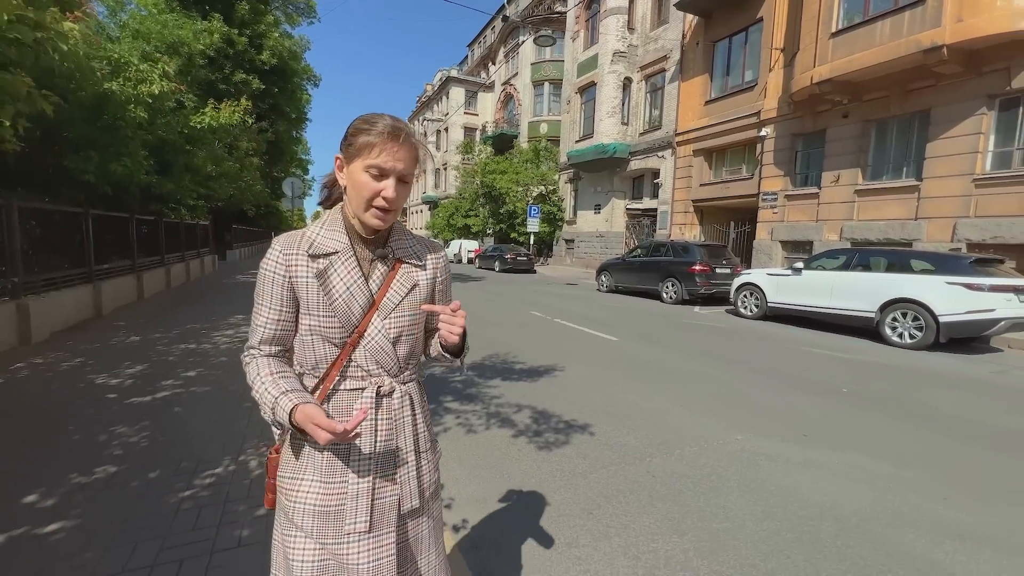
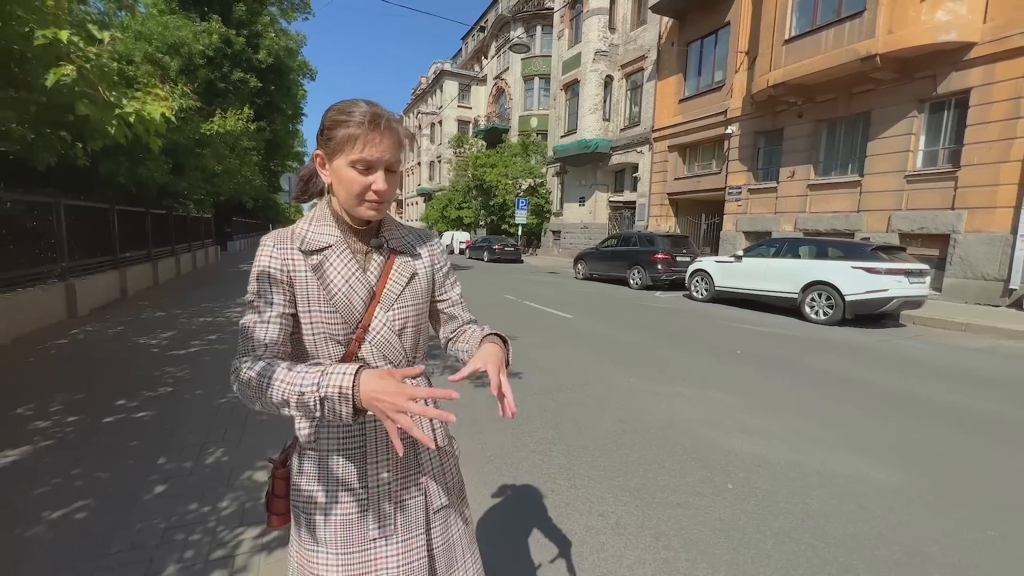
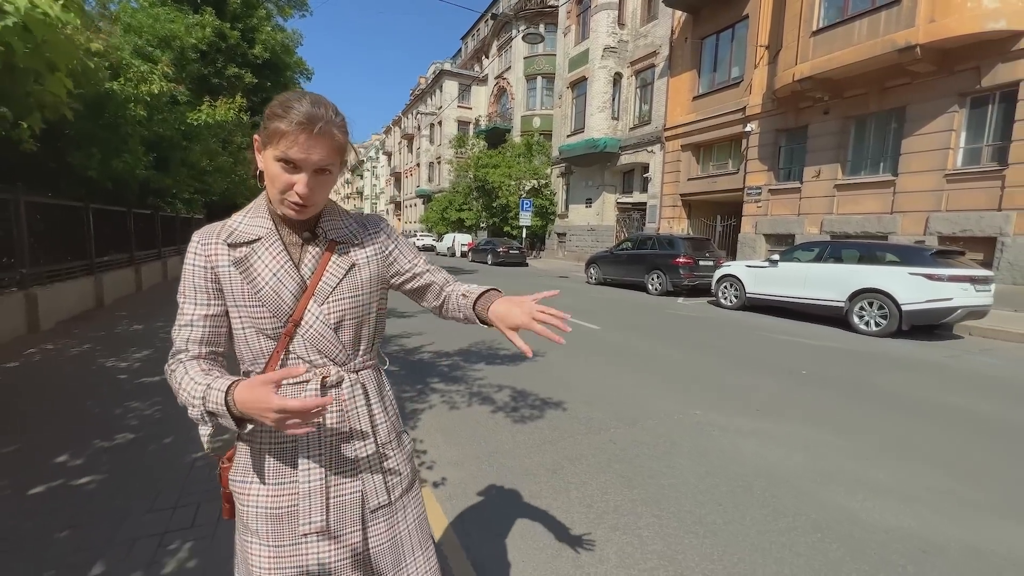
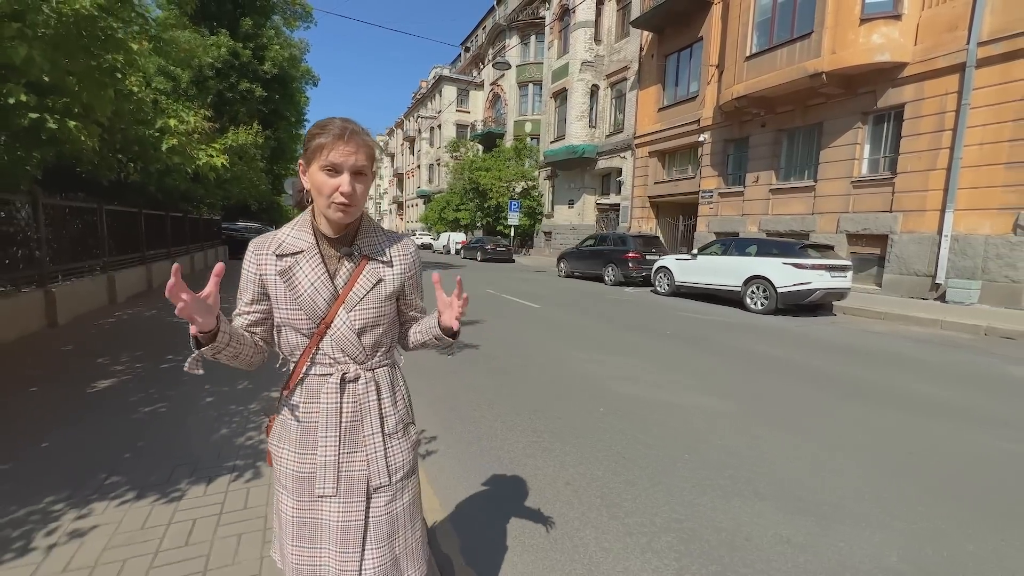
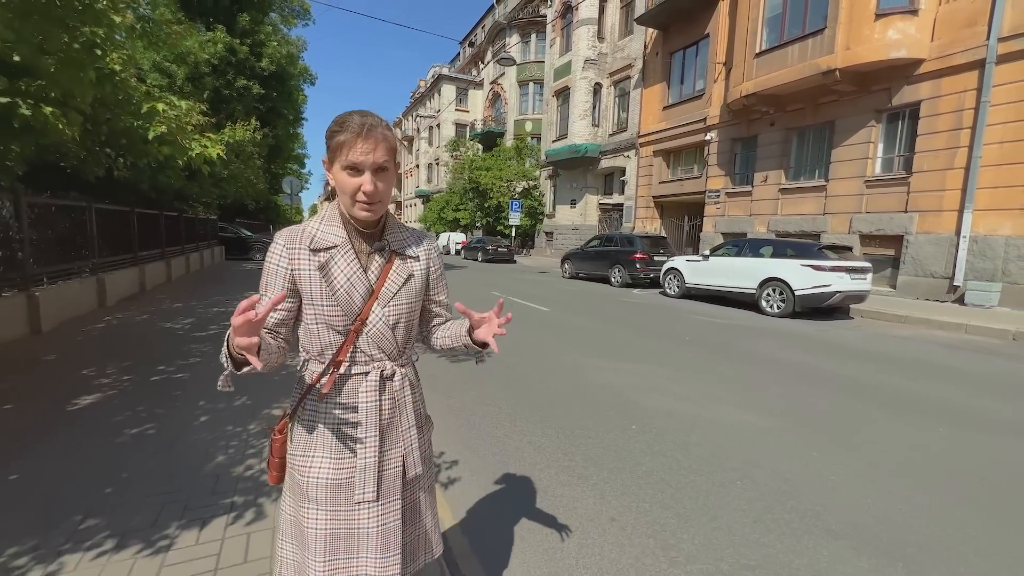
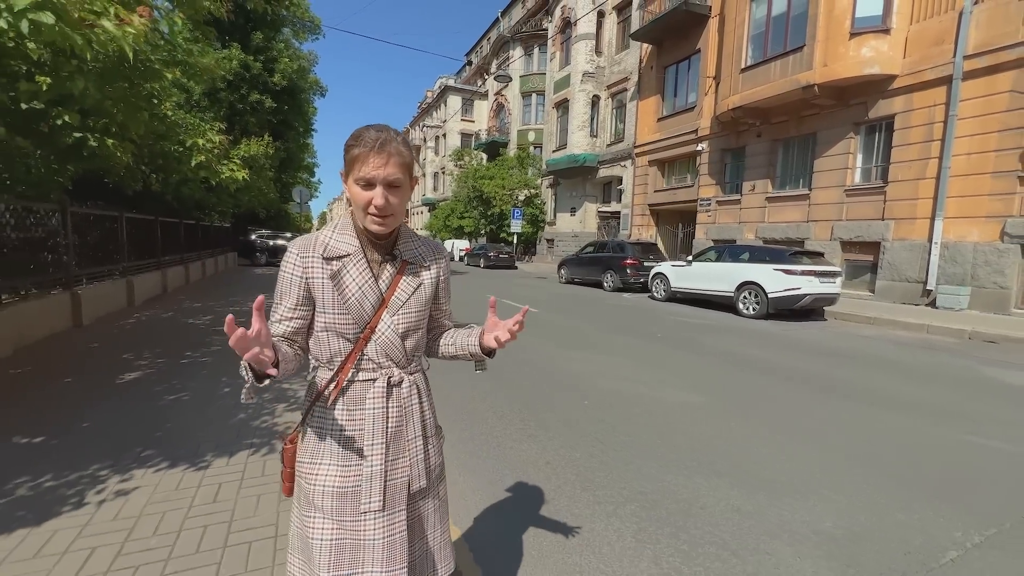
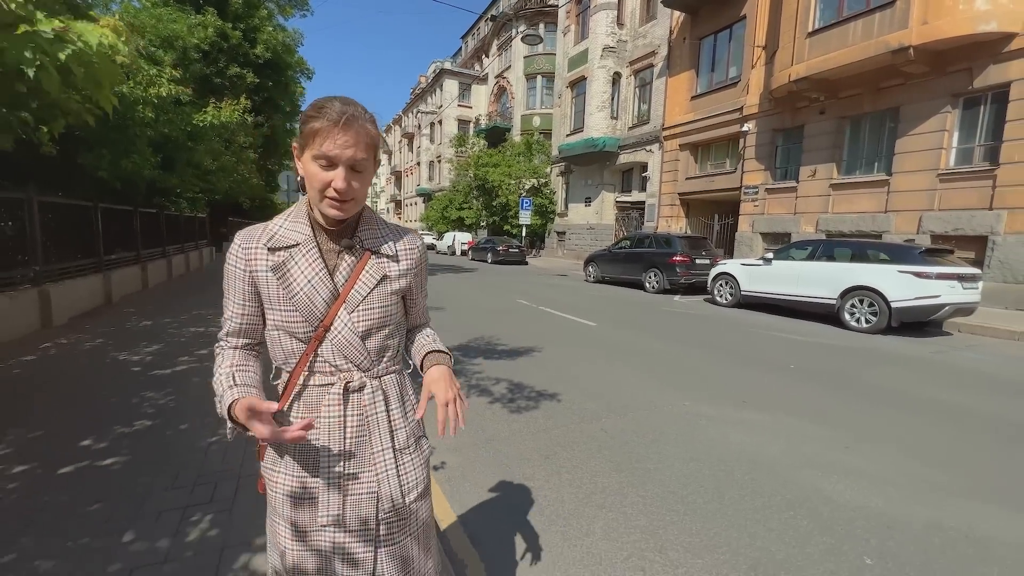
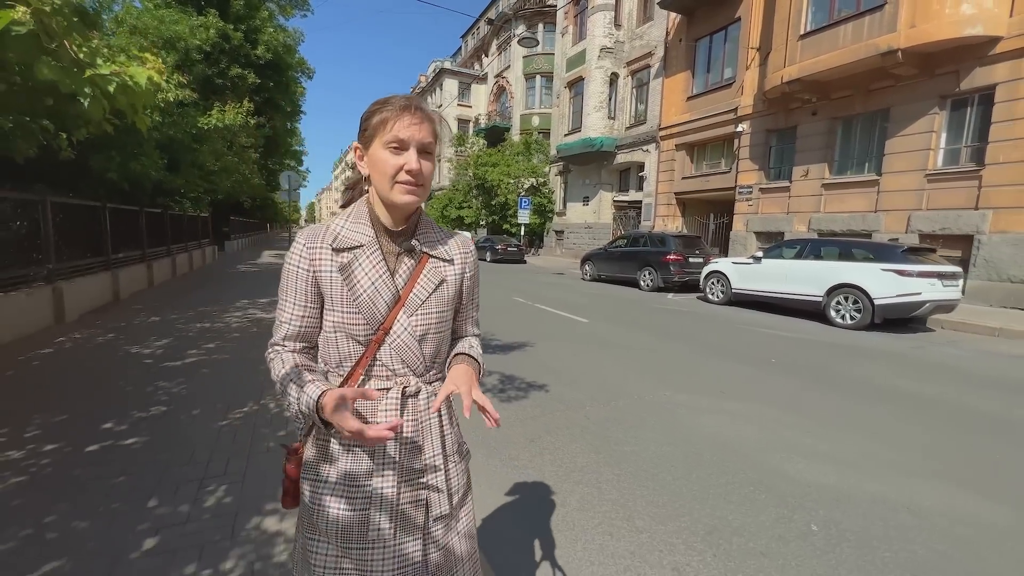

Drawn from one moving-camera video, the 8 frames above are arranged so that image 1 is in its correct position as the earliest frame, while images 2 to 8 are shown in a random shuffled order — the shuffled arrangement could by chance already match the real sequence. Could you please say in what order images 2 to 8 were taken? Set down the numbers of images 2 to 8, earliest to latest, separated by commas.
3, 7, 8, 2, 5, 4, 6
